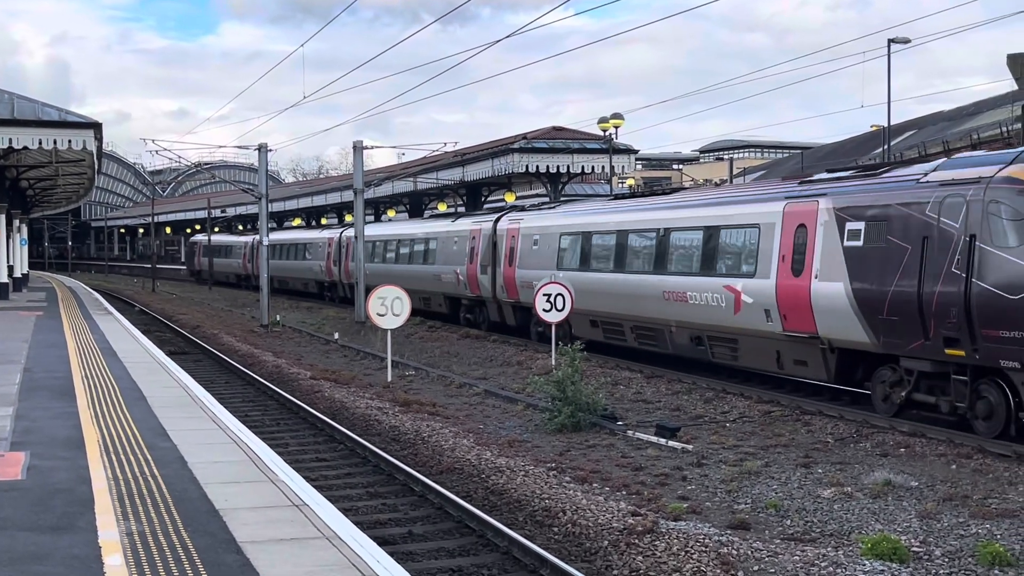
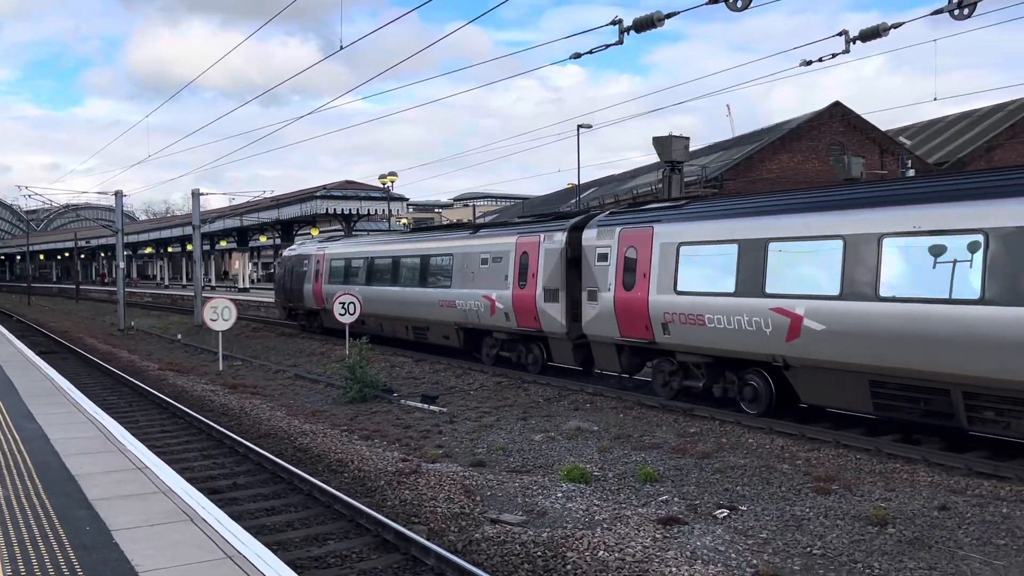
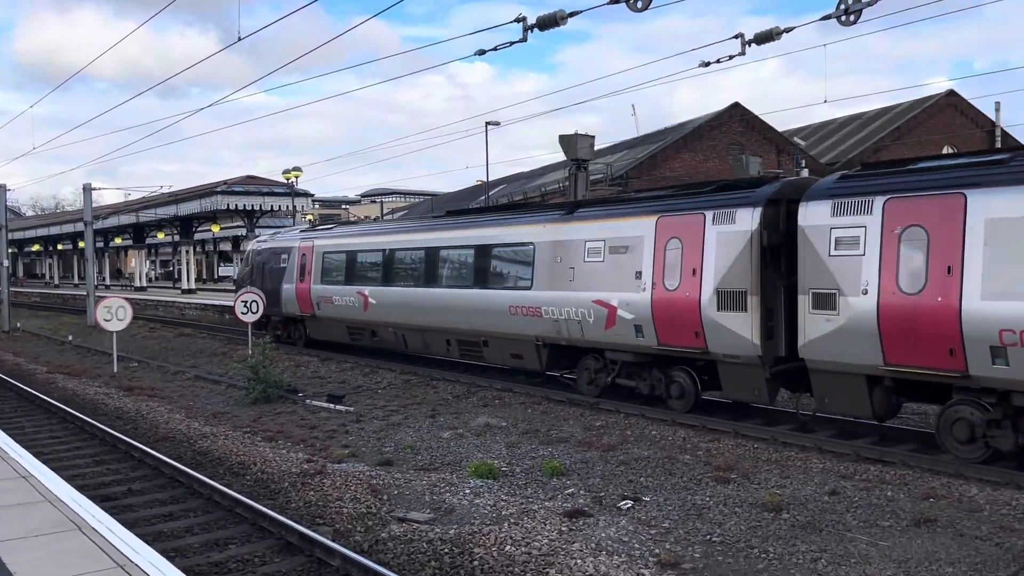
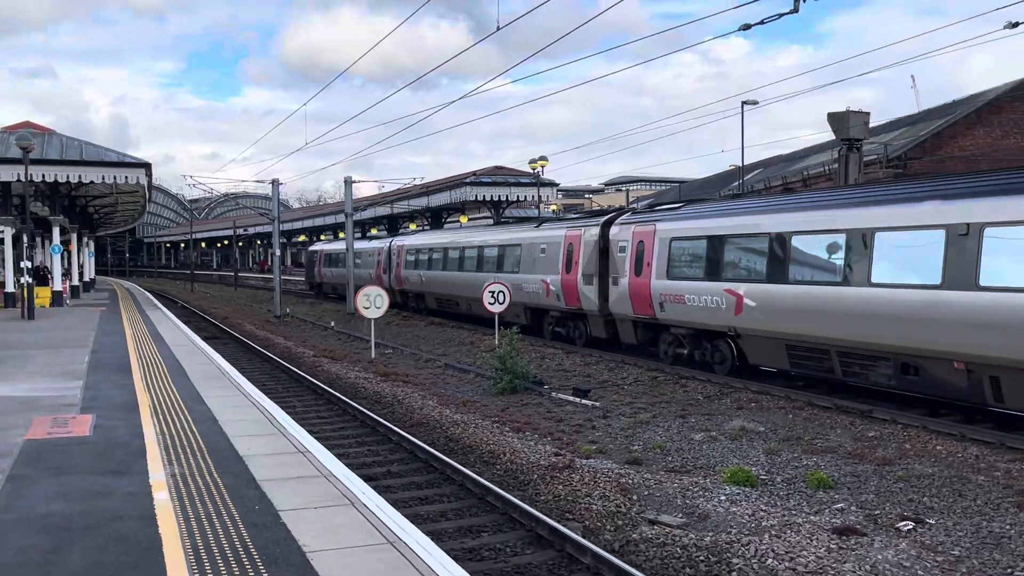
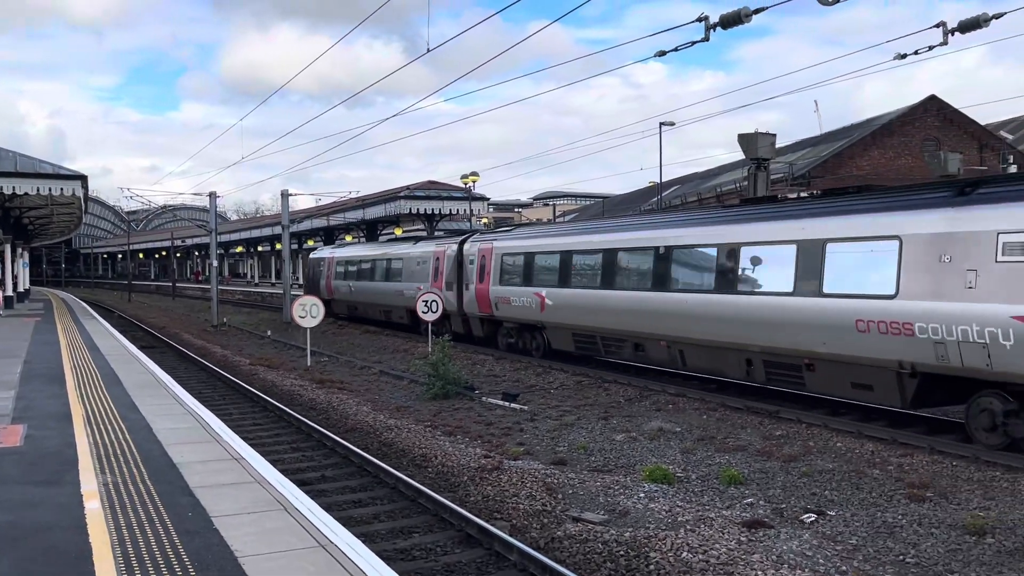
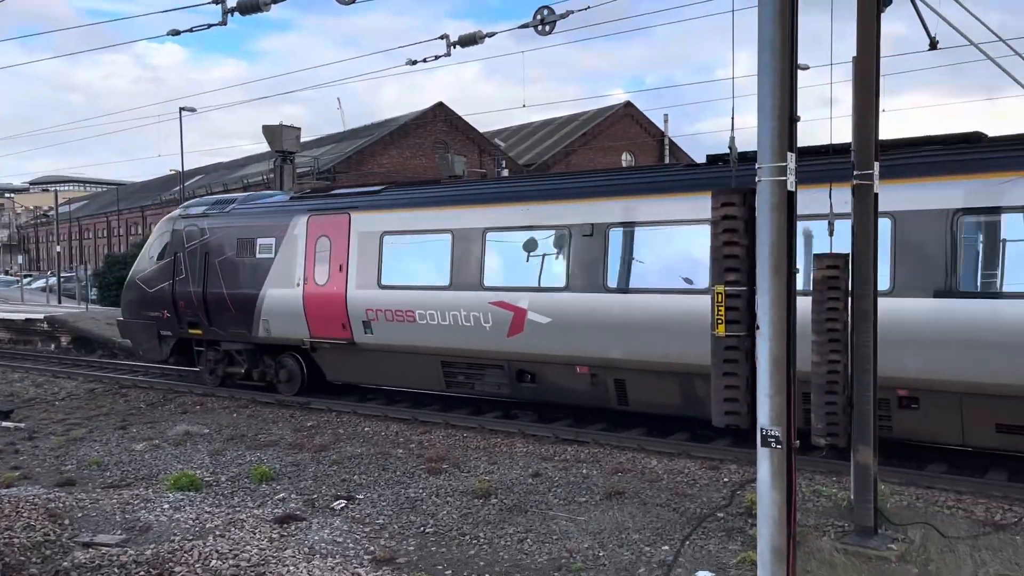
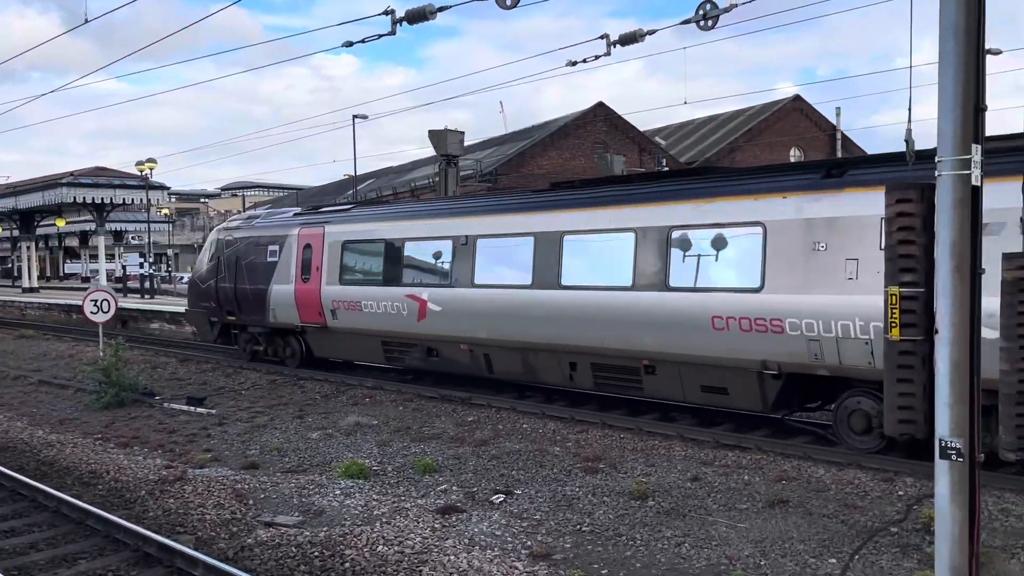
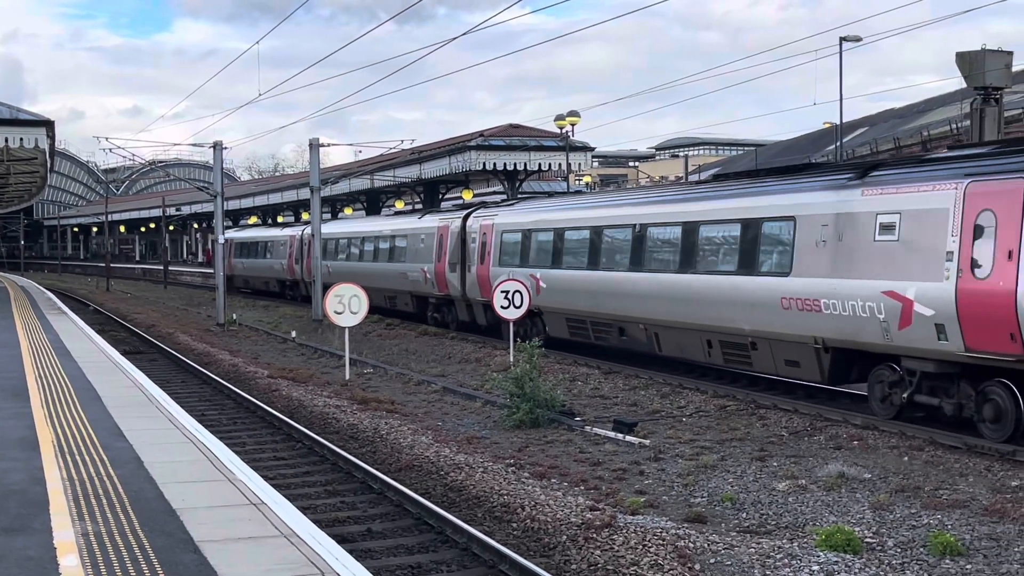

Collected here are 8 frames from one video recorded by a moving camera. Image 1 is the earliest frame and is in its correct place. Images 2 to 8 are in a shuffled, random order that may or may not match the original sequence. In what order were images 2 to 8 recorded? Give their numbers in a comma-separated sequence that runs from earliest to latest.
8, 4, 5, 2, 3, 7, 6
